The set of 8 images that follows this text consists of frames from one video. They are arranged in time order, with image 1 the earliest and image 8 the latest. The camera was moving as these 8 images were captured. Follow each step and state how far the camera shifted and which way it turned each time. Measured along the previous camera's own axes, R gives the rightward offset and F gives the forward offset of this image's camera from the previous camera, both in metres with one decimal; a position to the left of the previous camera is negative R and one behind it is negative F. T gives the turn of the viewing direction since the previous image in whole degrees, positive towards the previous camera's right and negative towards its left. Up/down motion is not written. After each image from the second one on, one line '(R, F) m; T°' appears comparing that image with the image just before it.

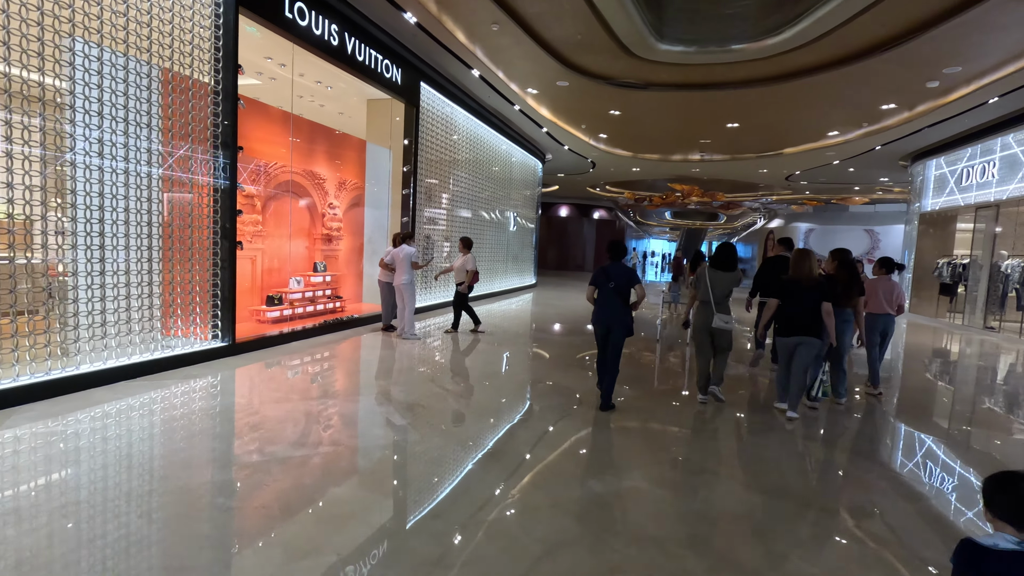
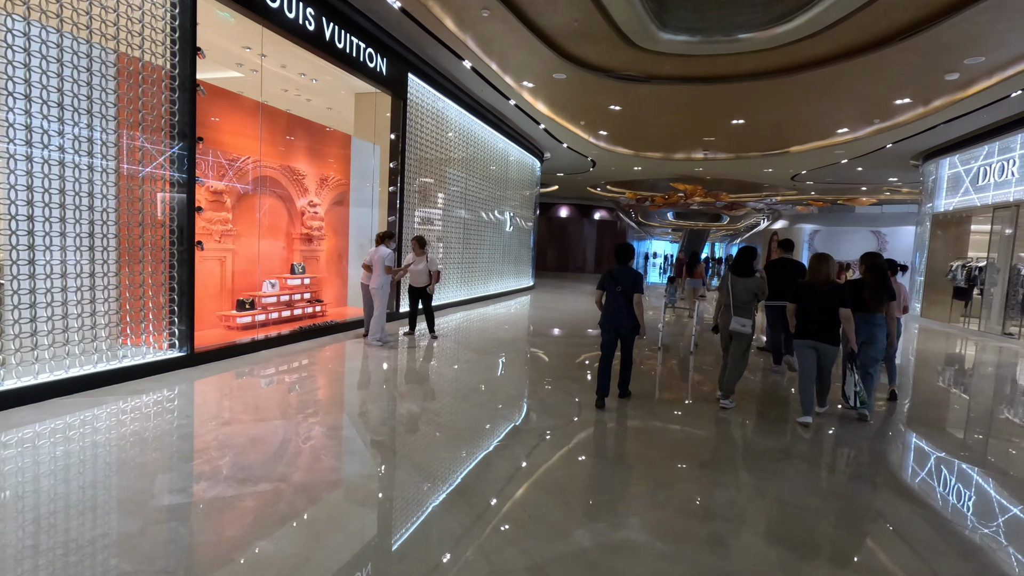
(+0.1, +0.4) m; 0°
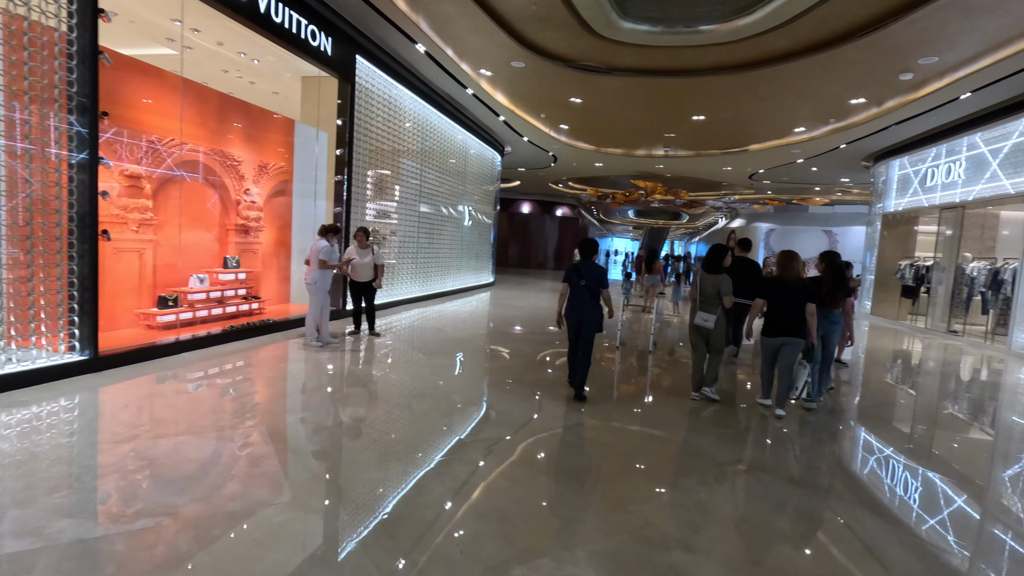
(+0.1, +0.3) m; +4°
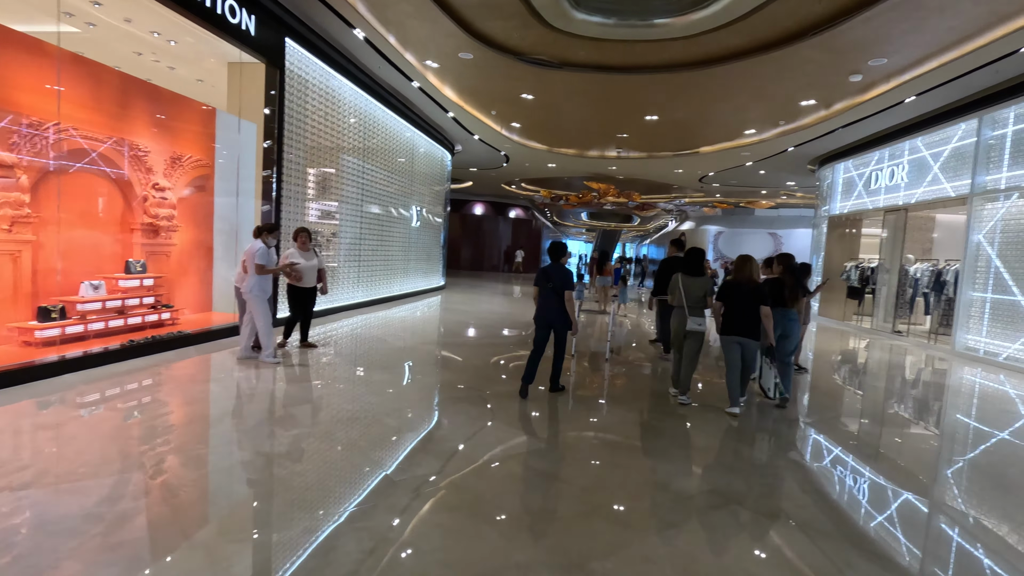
(+0.1, +0.4) m; +5°
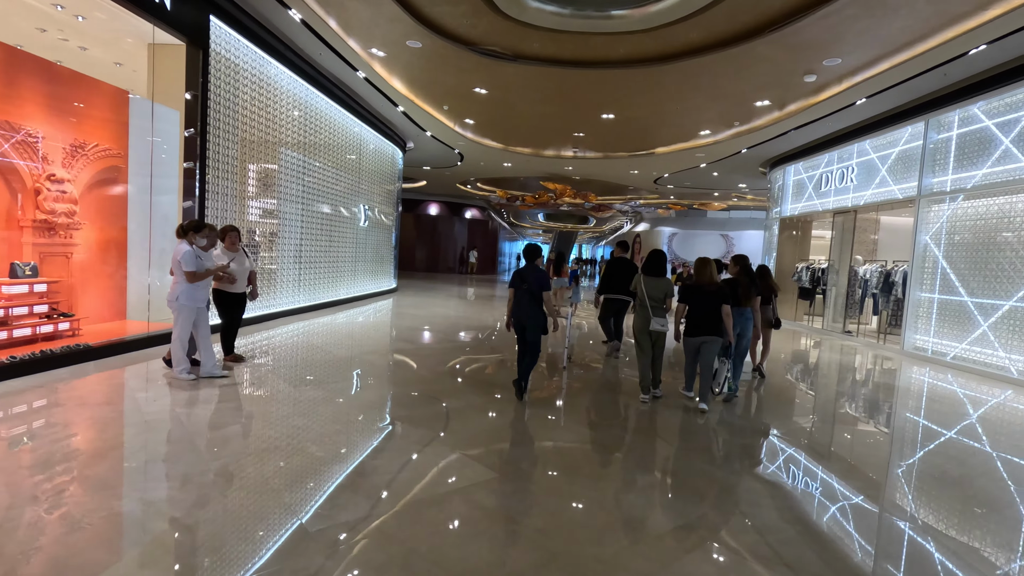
(+0.1, +0.3) m; +5°
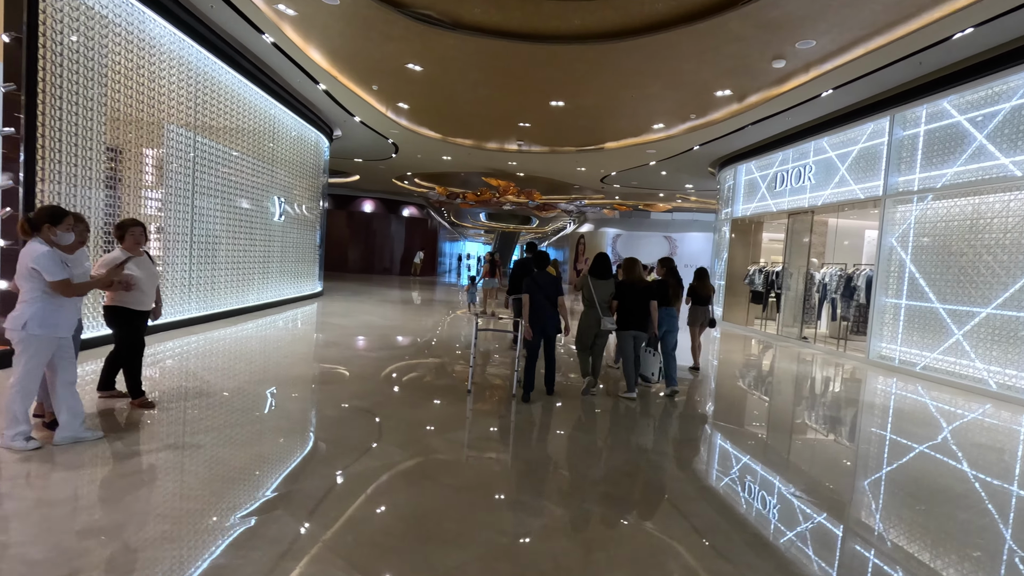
(0.0, +0.9) m; +6°
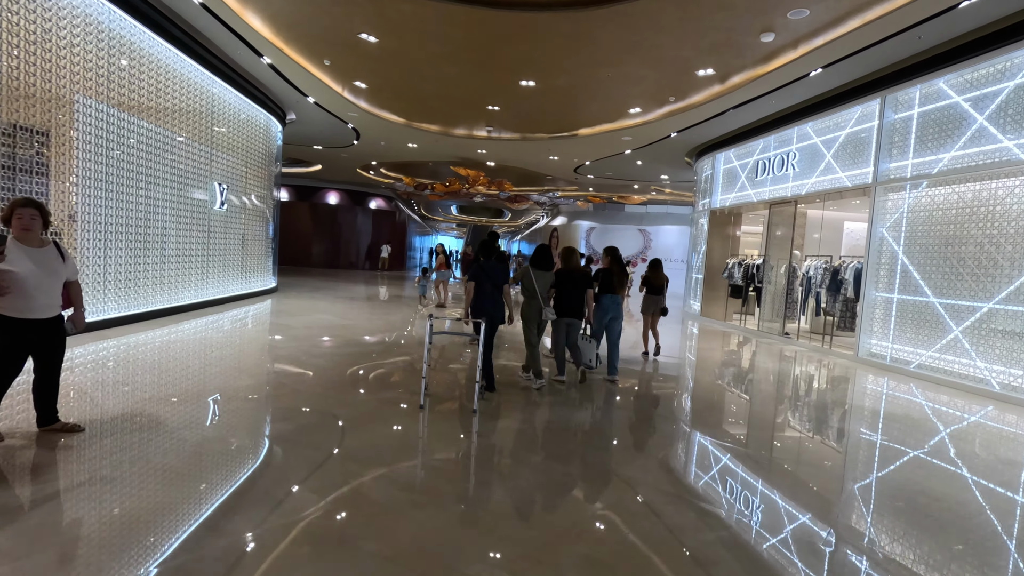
(+0.1, +0.6) m; +3°
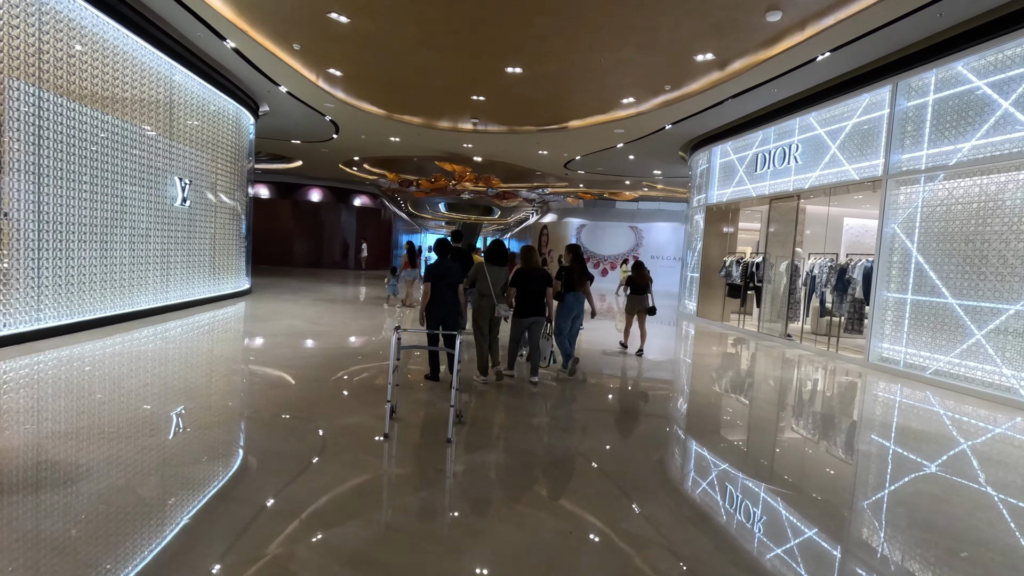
(+0.1, +0.5) m; +1°
